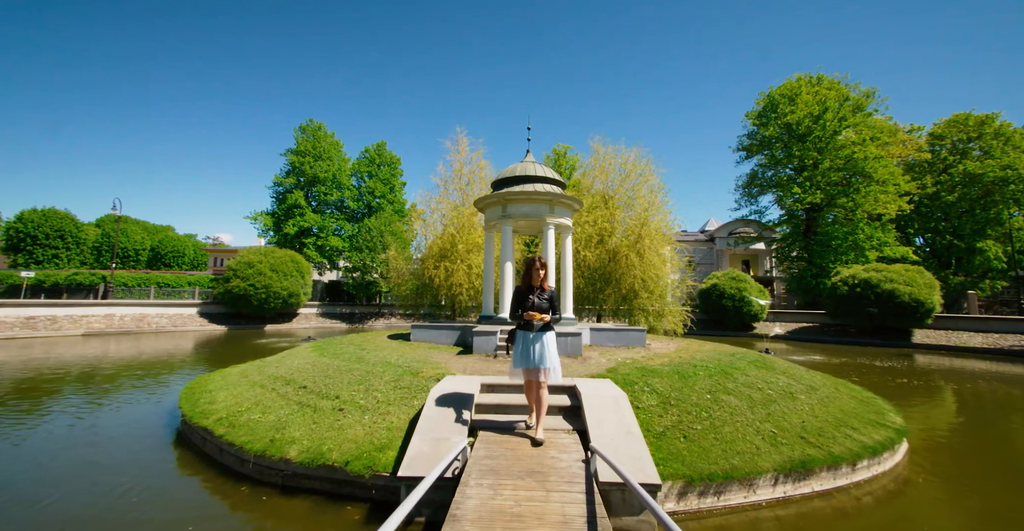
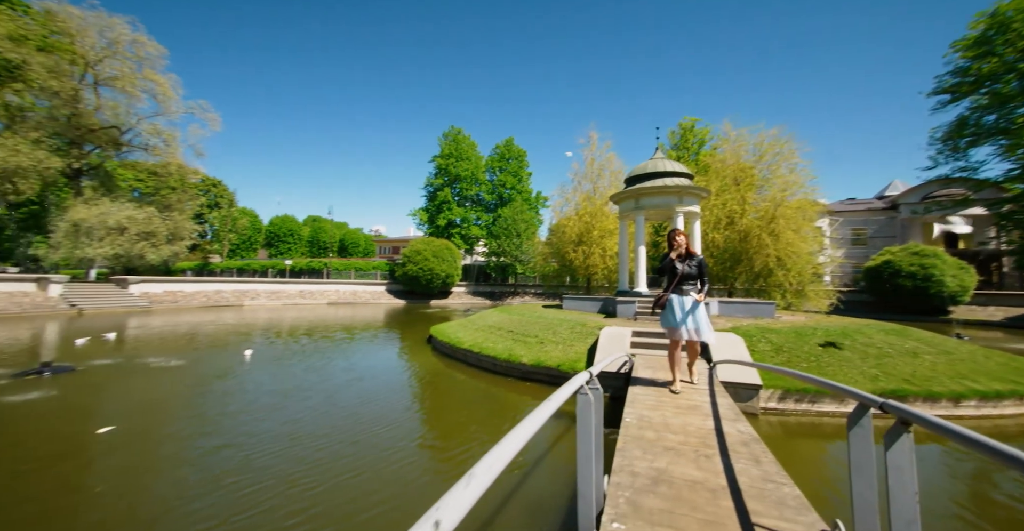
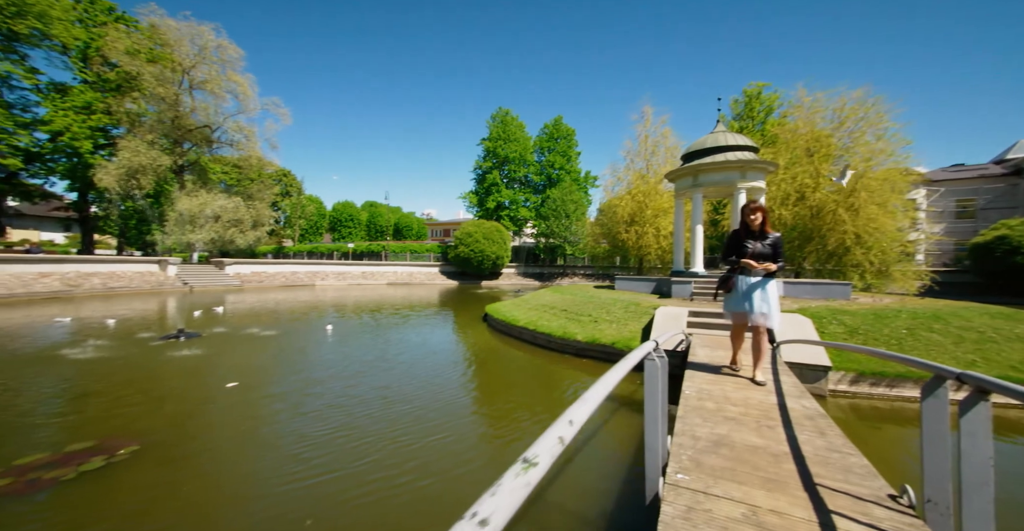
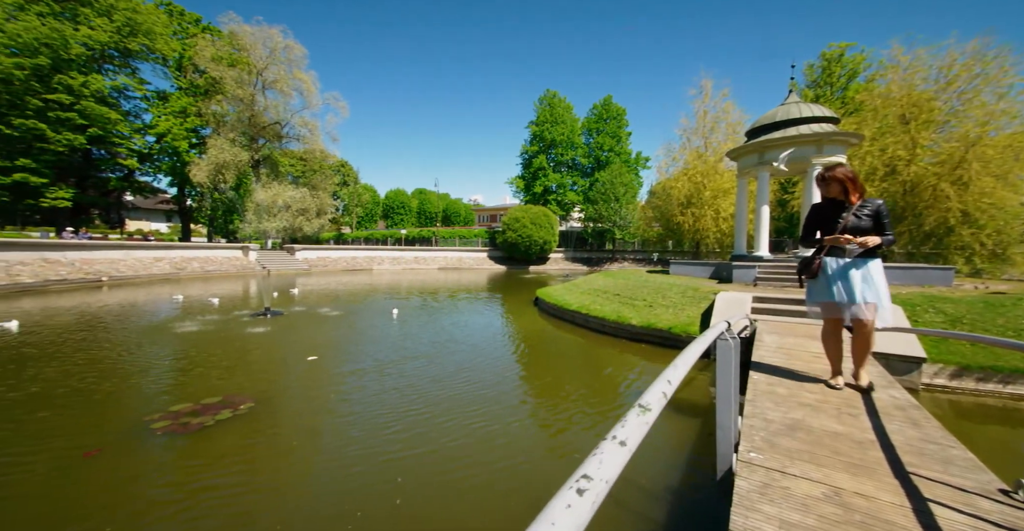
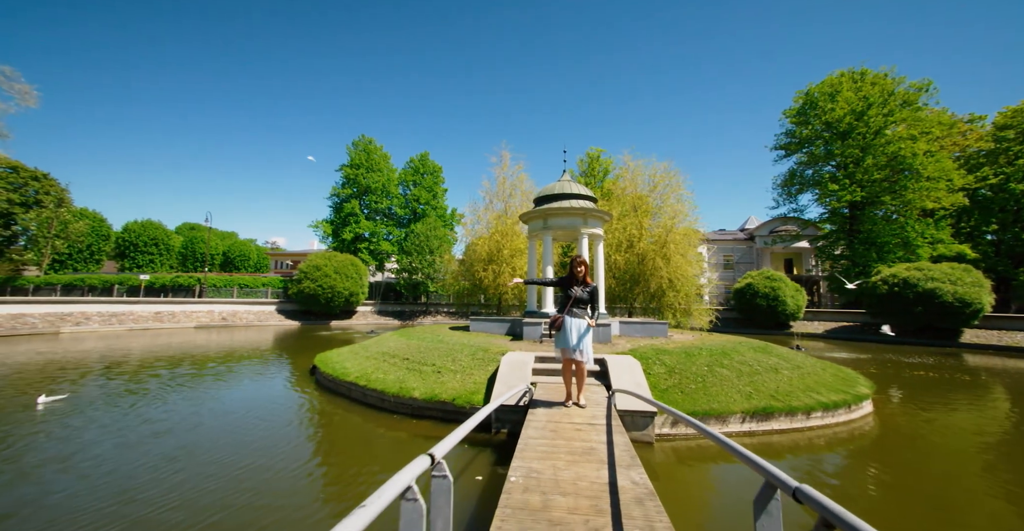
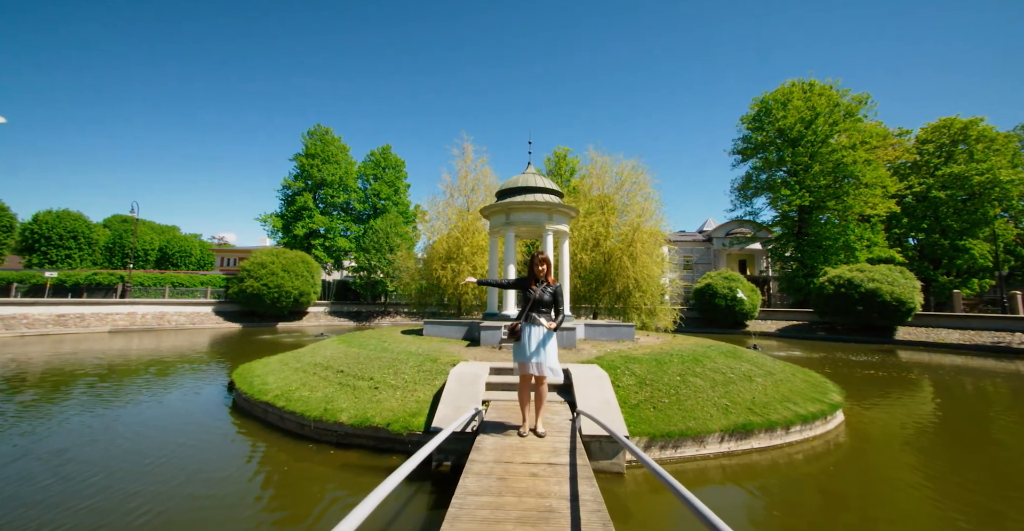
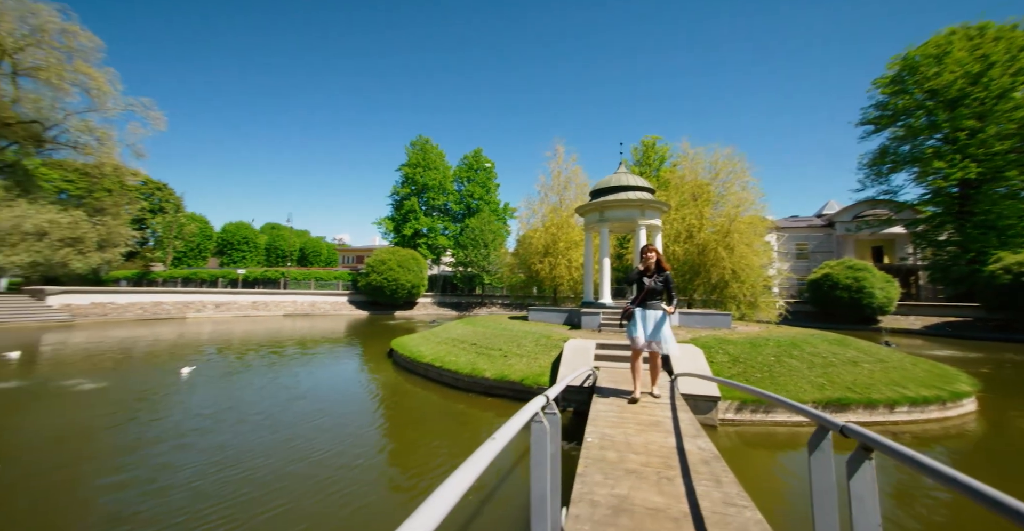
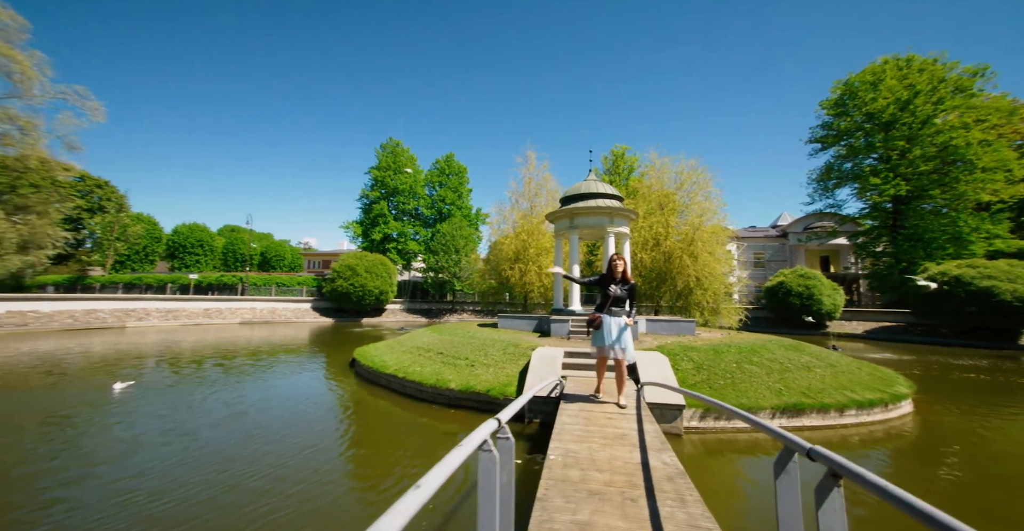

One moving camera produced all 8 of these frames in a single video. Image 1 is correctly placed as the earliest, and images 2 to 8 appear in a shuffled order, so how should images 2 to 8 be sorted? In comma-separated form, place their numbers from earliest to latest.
6, 5, 8, 7, 2, 3, 4
